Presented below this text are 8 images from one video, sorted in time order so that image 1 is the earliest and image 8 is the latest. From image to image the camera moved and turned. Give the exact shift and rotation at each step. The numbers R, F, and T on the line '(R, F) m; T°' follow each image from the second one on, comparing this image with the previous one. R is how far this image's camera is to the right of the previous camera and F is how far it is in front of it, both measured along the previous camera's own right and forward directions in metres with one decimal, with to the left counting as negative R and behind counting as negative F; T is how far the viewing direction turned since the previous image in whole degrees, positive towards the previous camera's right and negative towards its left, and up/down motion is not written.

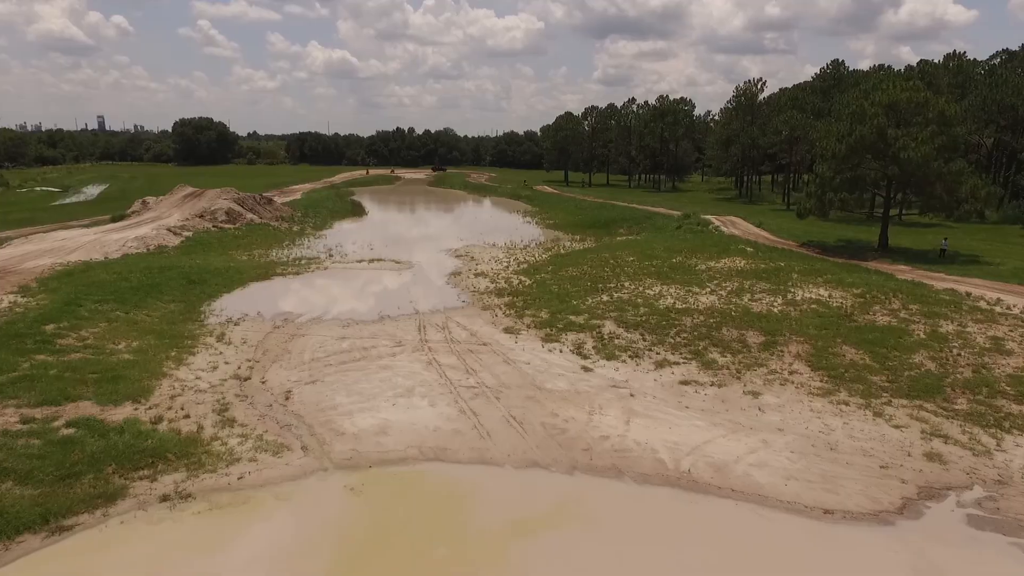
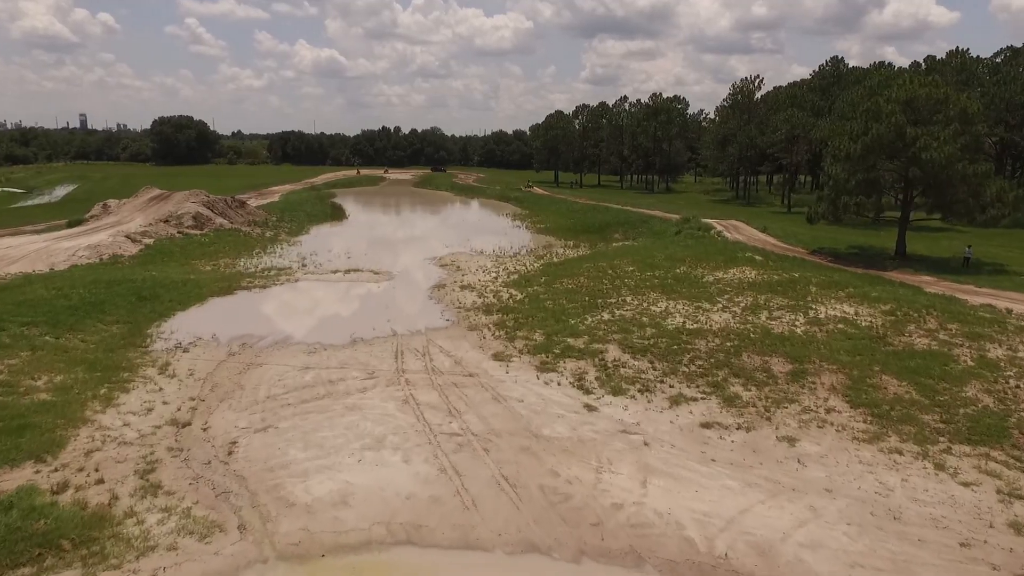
(0.0, +2.8) m; +1°
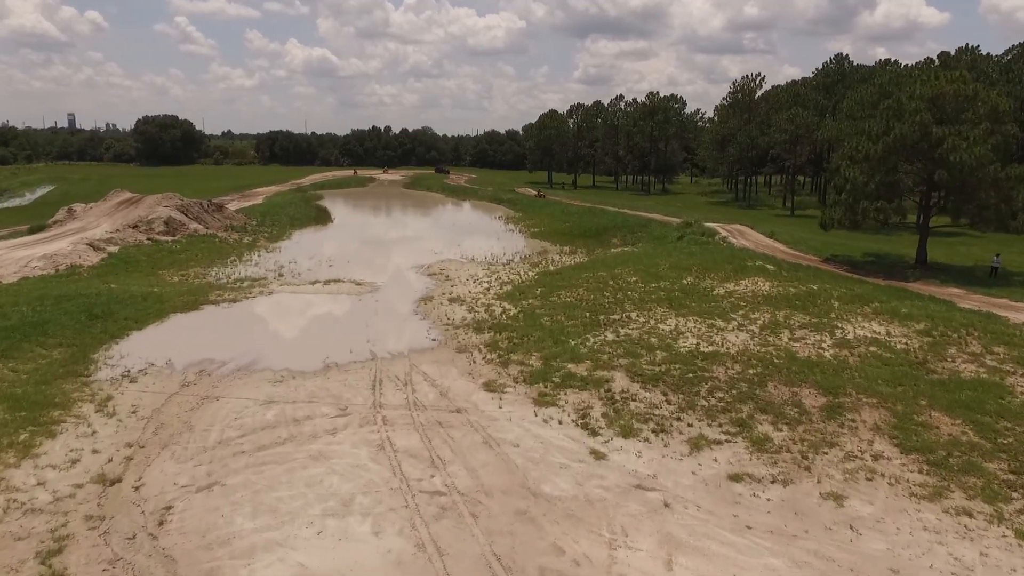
(0.0, +2.4) m; +1°
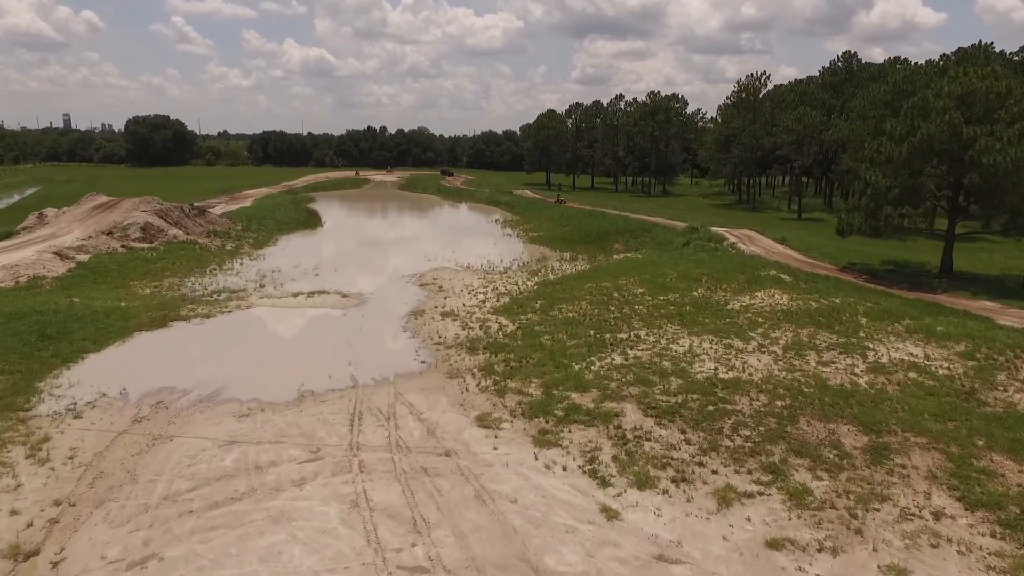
(0.0, +2.1) m; 0°
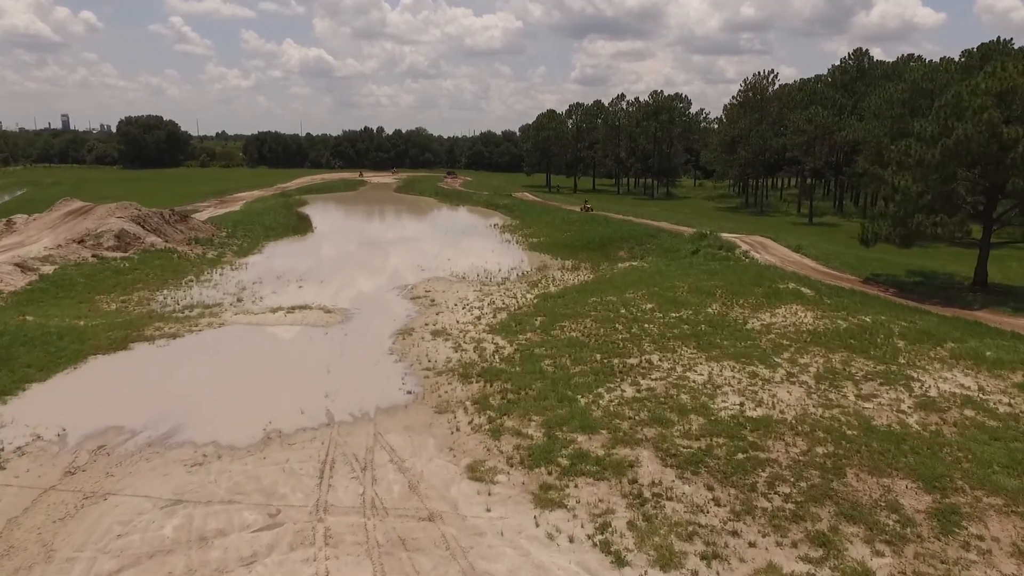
(+0.1, +2.2) m; 0°
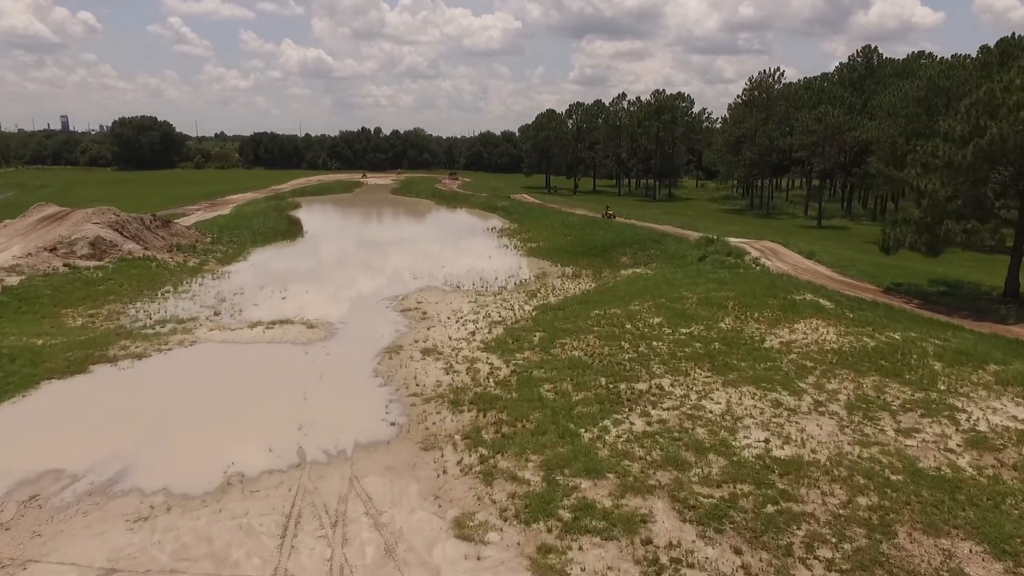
(+0.1, +1.9) m; 0°
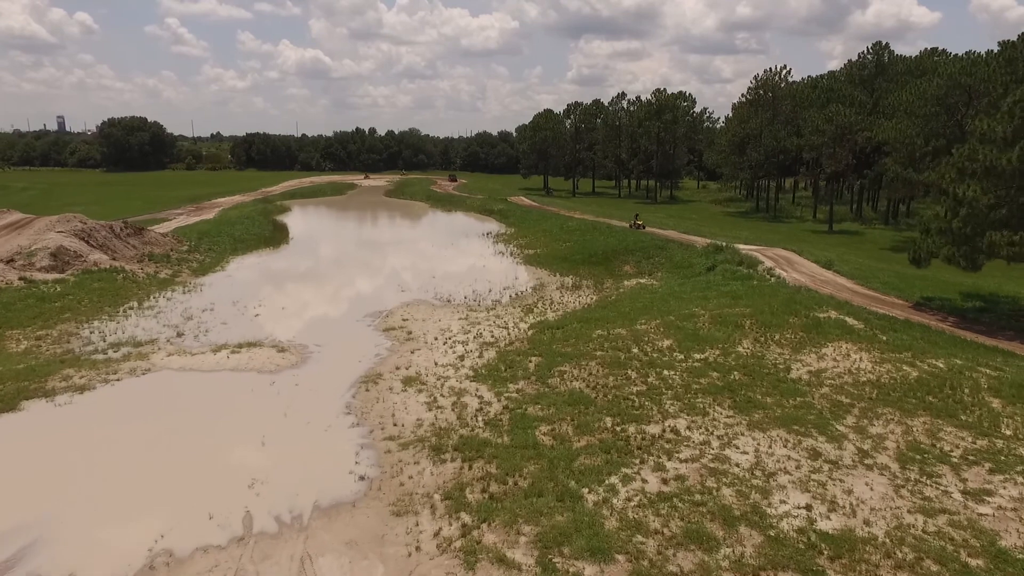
(+0.2, +2.4) m; 0°
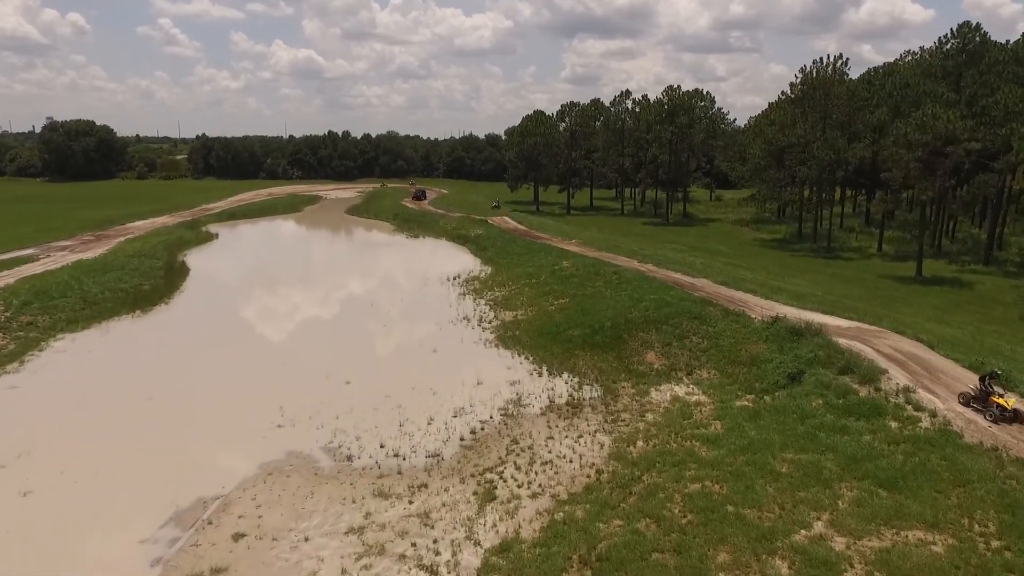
(+1.1, +13.1) m; 0°
